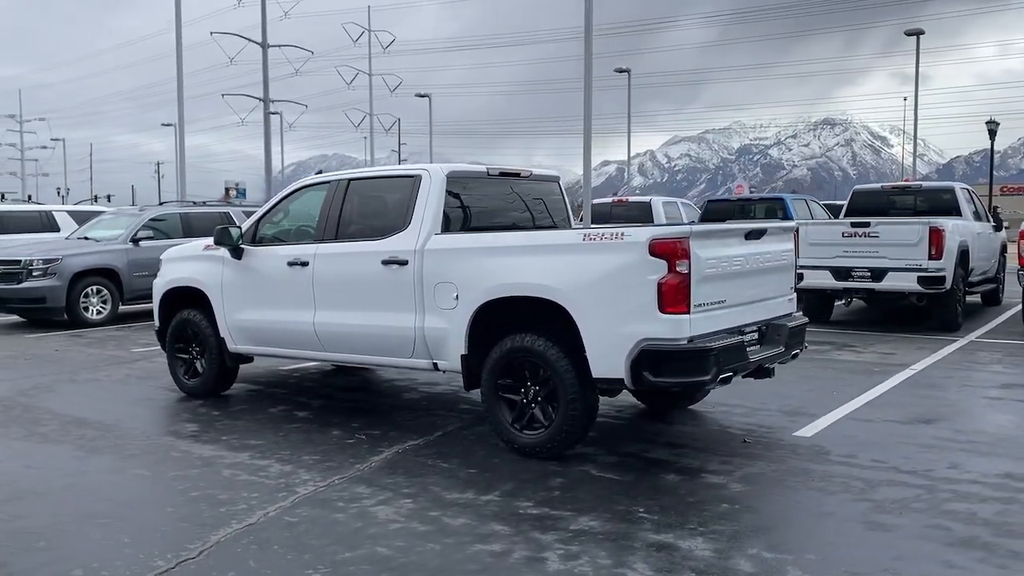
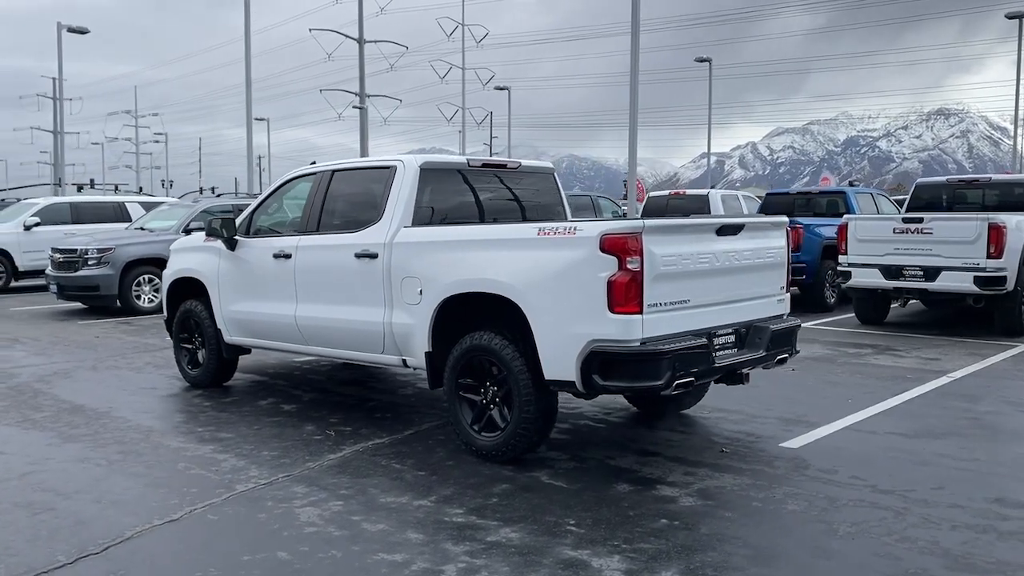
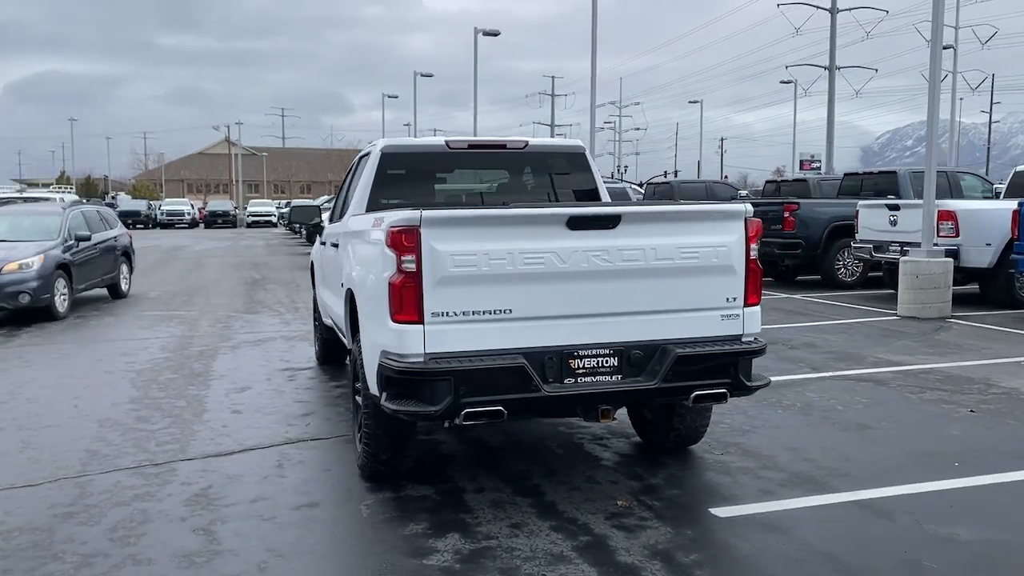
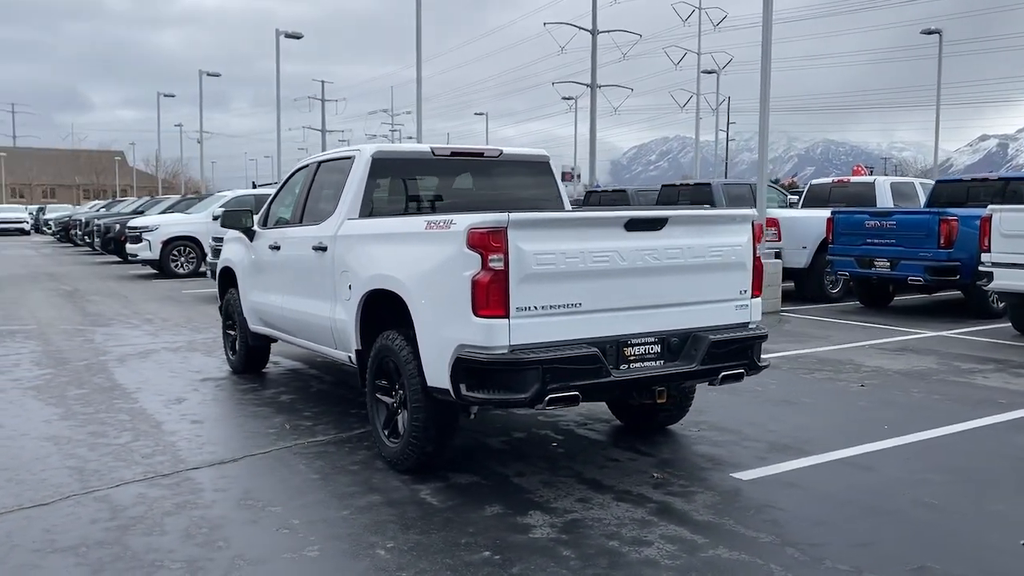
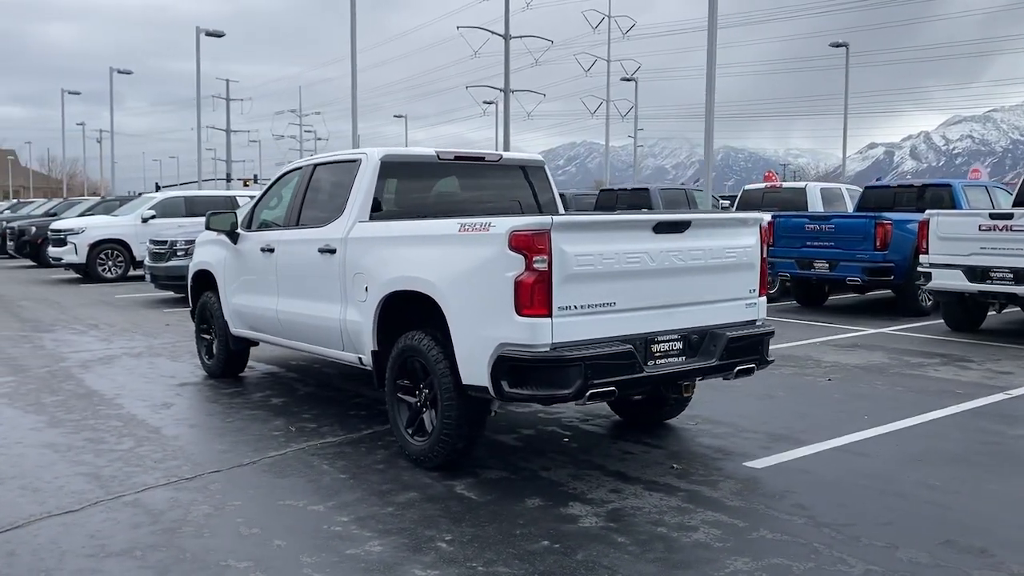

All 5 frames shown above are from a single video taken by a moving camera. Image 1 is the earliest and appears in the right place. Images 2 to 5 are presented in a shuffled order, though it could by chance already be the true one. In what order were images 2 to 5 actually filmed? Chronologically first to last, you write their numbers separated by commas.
2, 5, 4, 3
